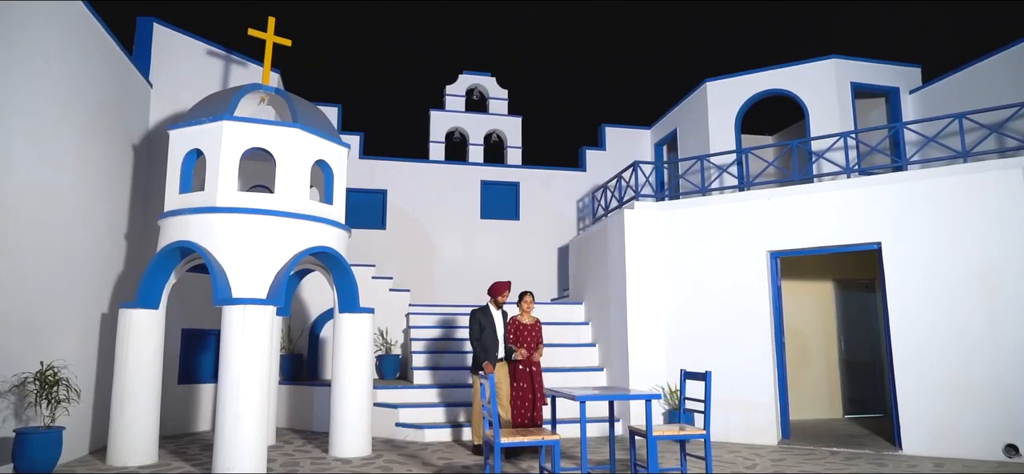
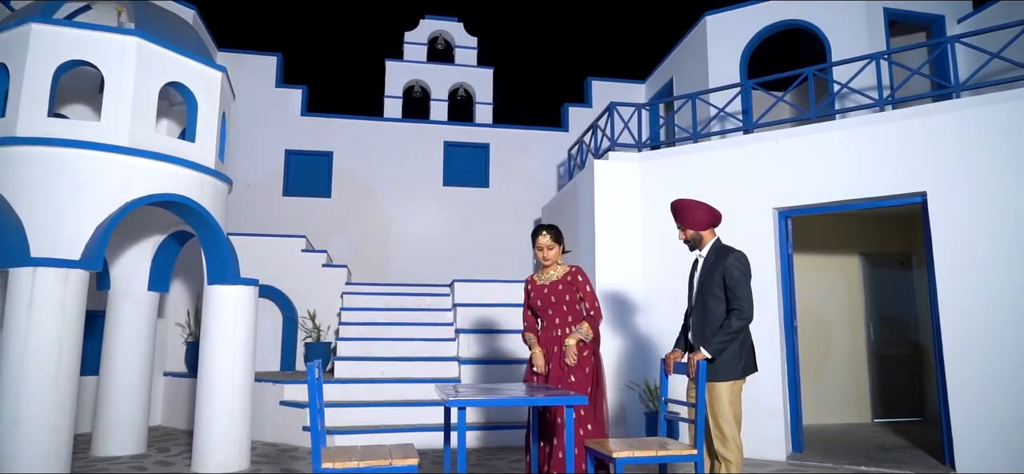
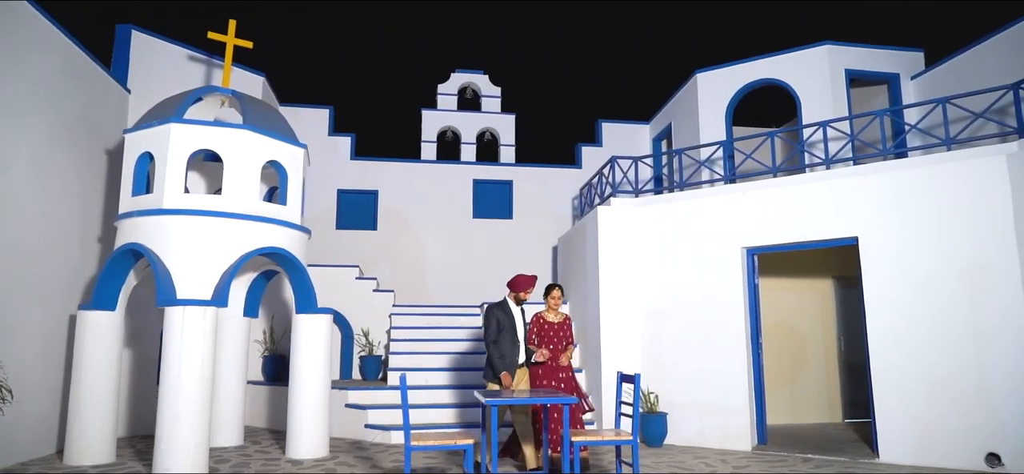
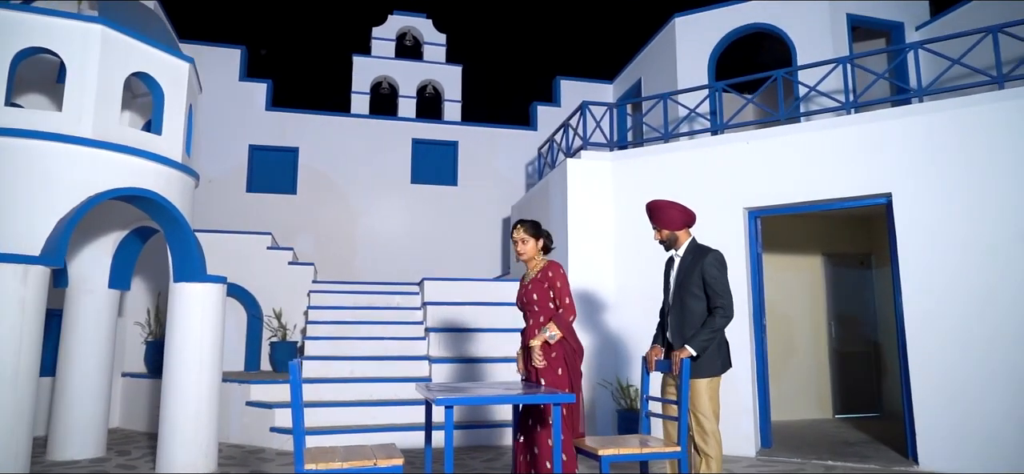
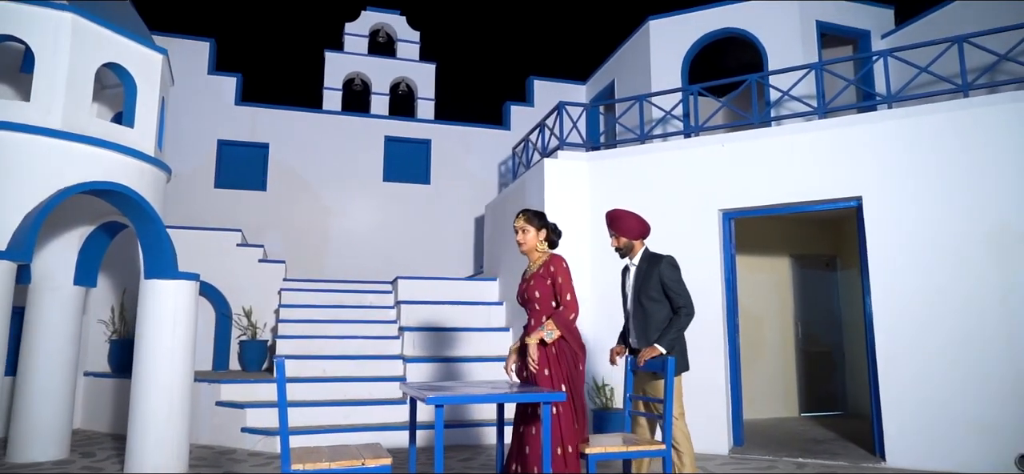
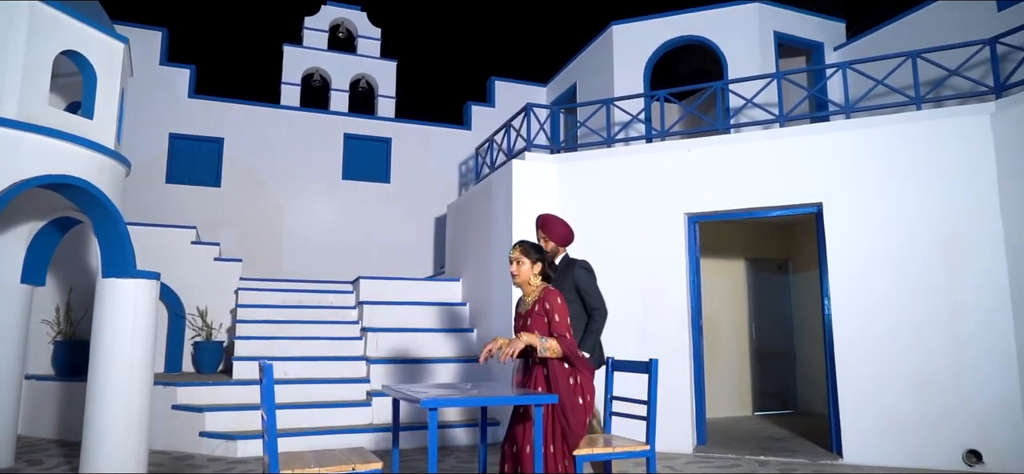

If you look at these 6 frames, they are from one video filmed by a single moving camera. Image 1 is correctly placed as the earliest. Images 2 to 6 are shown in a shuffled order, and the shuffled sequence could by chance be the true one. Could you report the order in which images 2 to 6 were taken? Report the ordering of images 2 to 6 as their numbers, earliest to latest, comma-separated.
3, 2, 4, 5, 6
